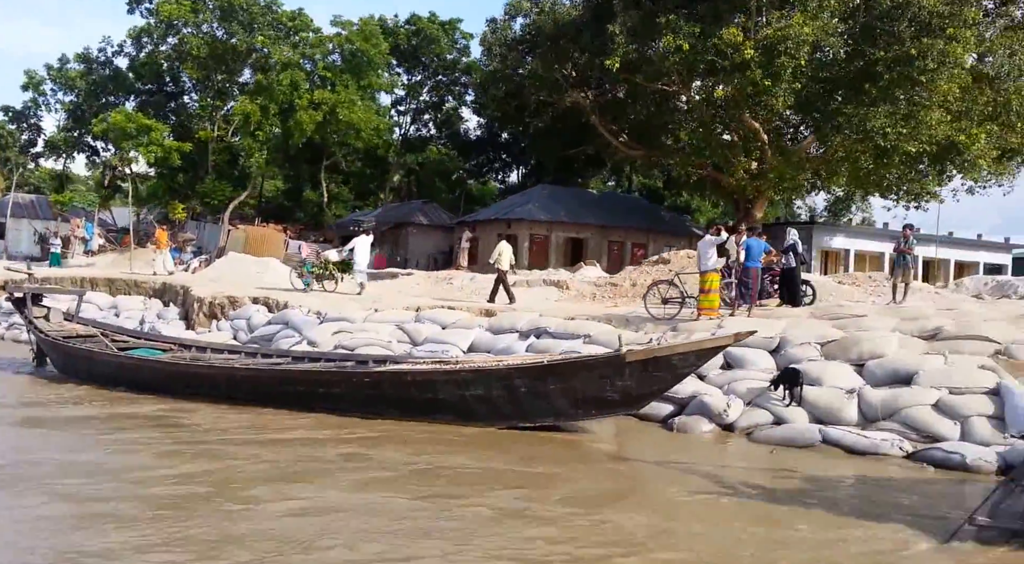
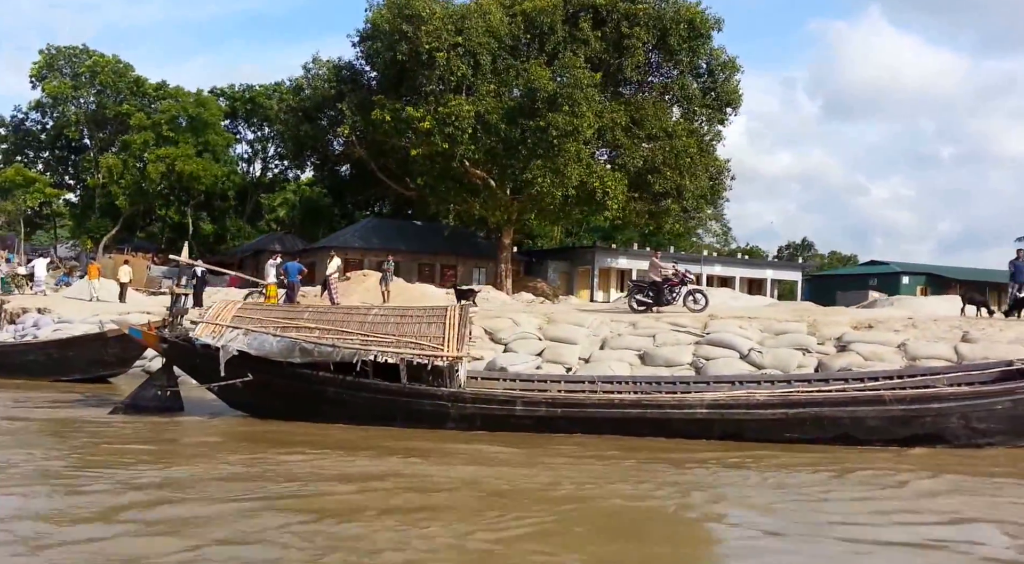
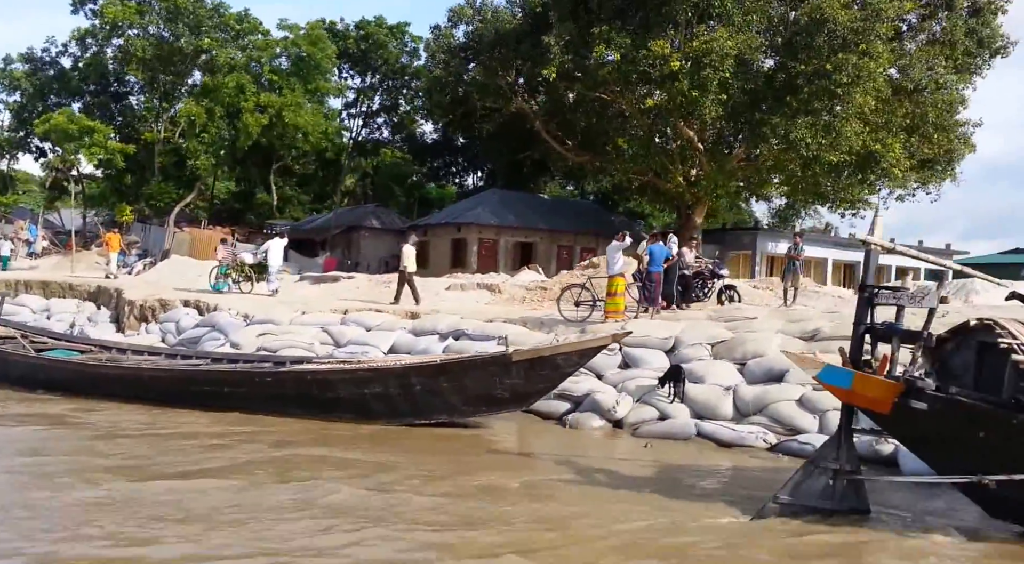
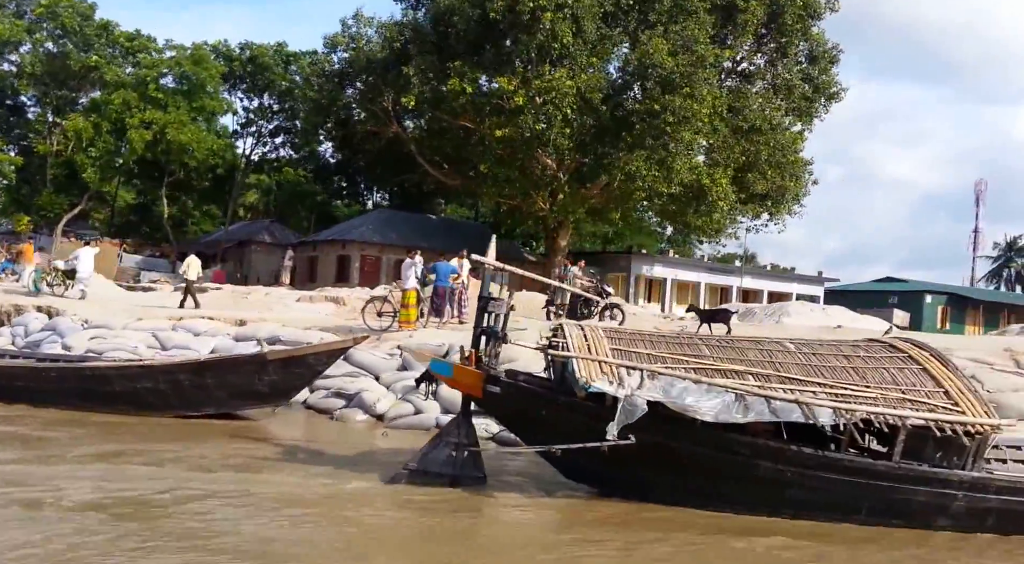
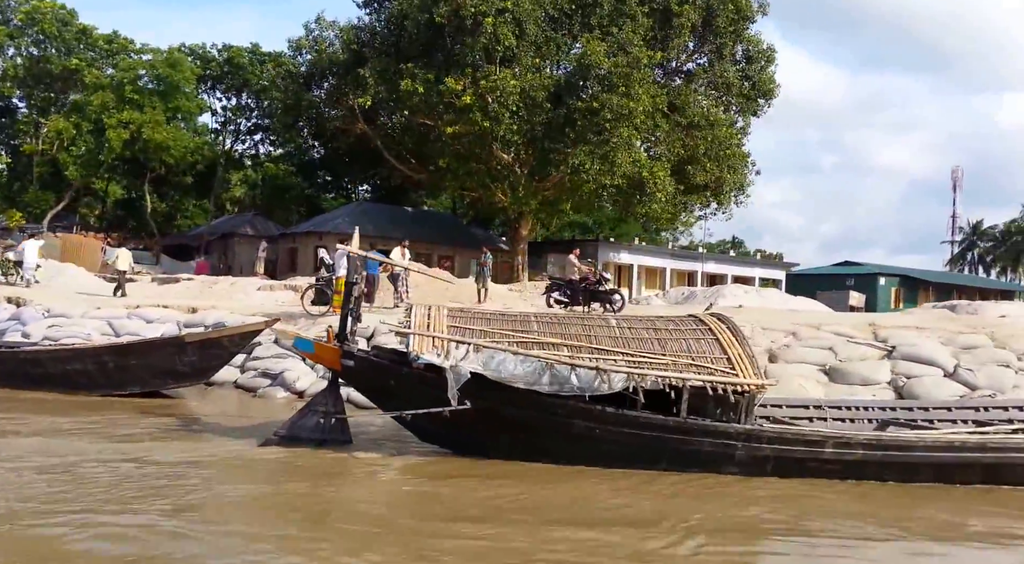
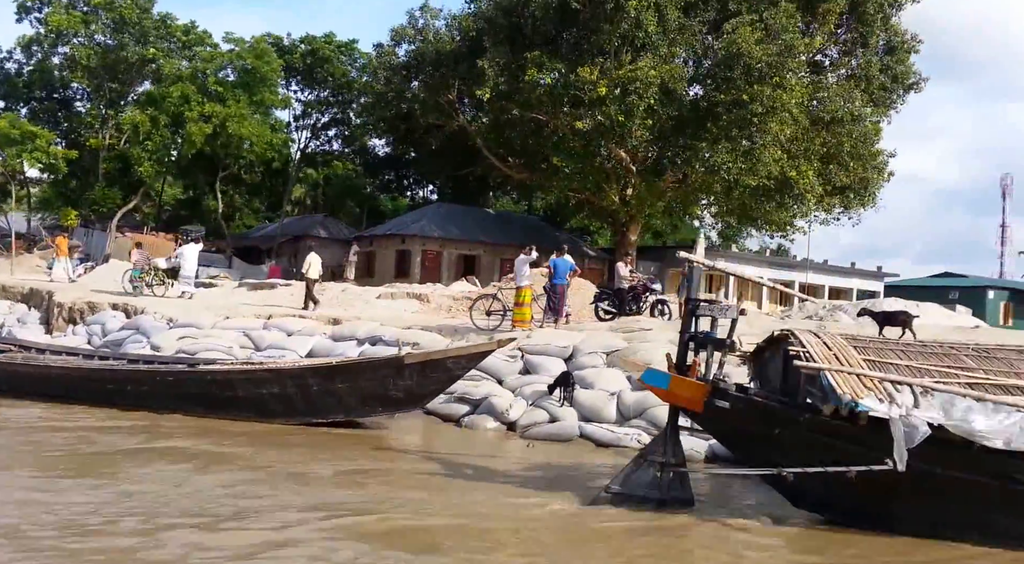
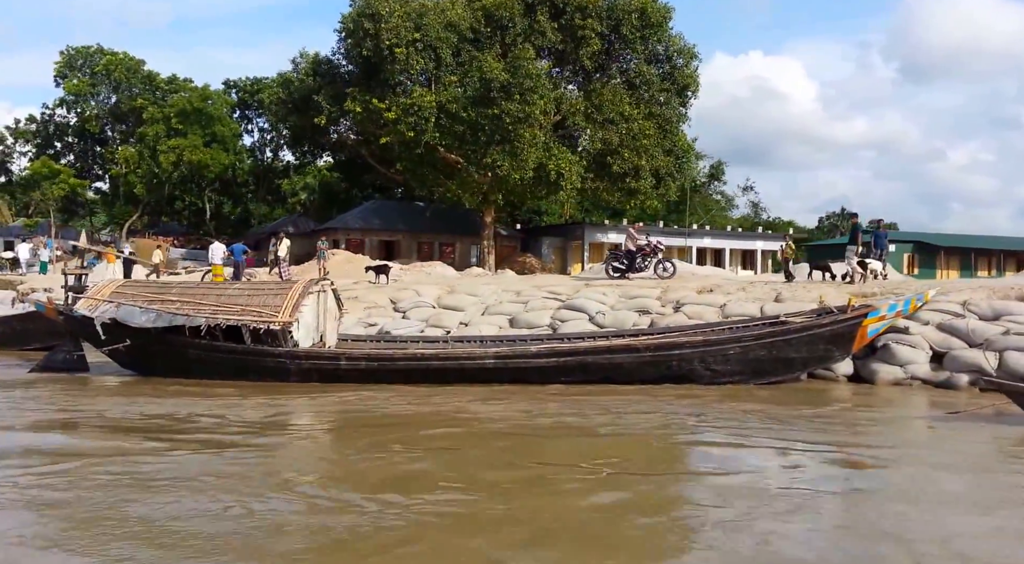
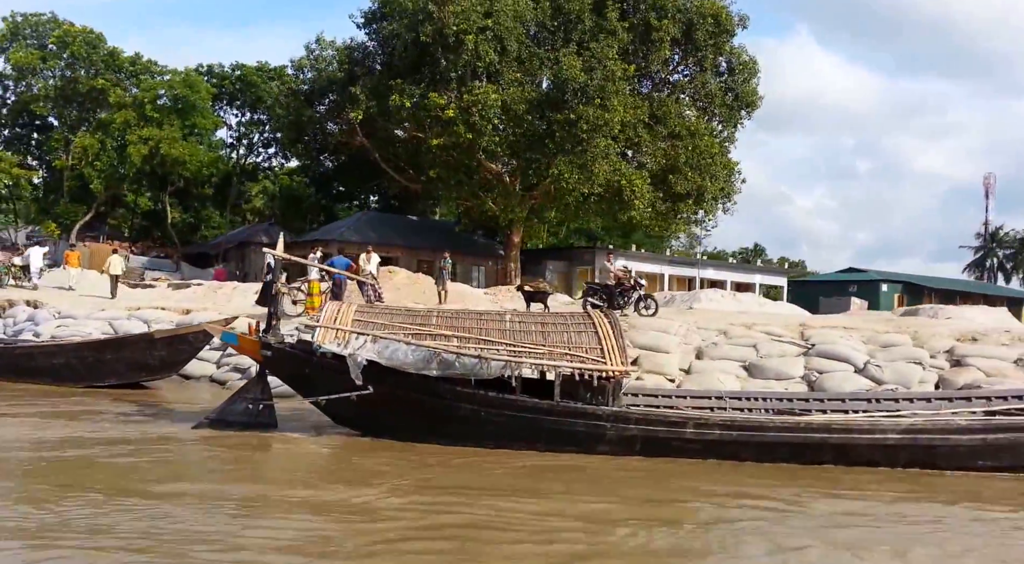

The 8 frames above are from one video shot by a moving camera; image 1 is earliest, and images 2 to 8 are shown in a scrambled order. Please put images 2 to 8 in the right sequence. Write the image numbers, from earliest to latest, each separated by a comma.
3, 6, 4, 5, 8, 2, 7
